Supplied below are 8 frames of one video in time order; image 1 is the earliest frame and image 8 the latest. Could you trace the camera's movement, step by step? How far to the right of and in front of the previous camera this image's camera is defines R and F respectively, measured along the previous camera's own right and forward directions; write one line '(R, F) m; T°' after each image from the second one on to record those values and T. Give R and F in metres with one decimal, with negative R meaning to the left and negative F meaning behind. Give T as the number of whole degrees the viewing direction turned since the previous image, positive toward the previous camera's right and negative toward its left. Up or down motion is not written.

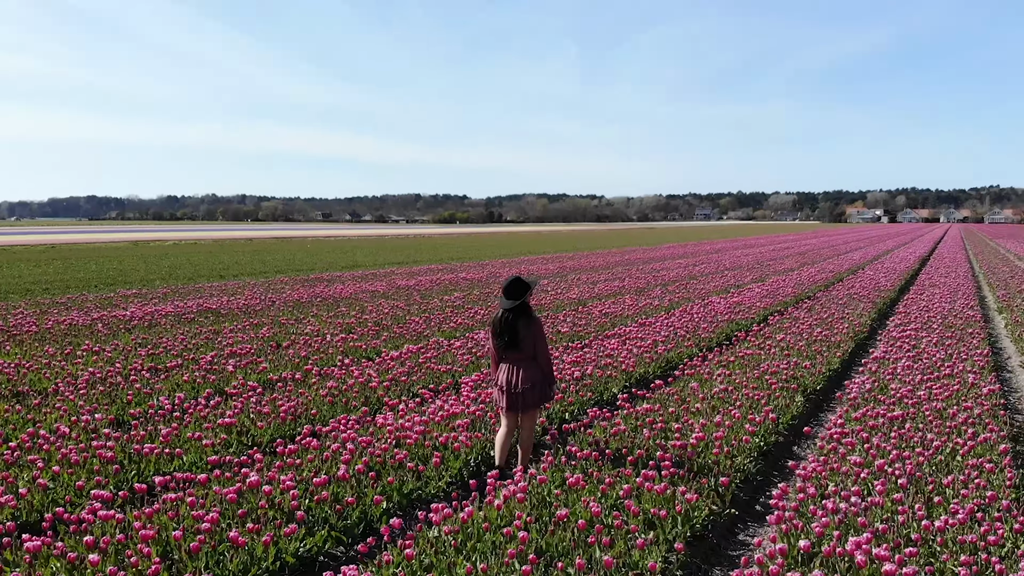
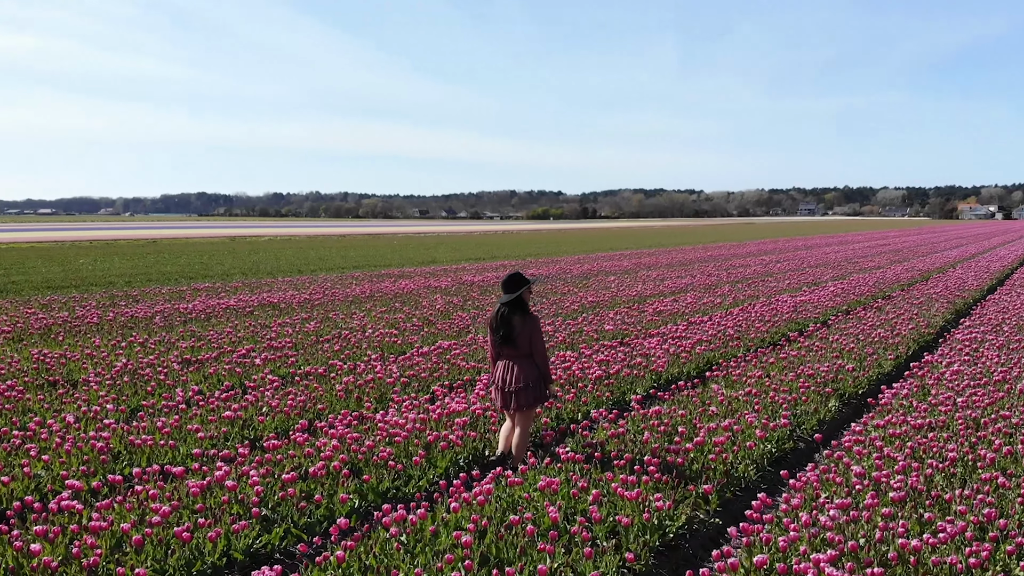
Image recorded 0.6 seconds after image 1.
(+0.9, +0.2) m; -6°
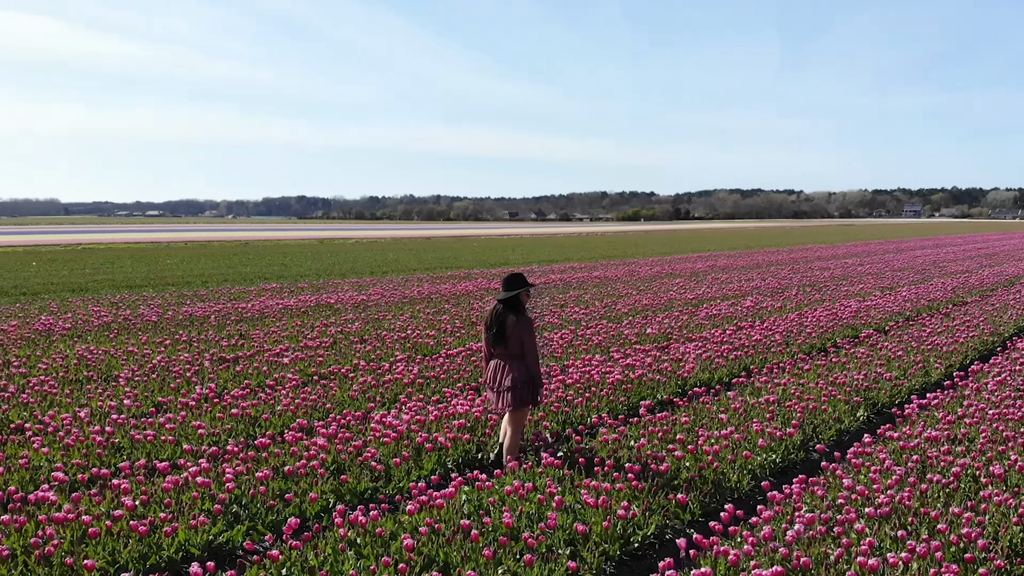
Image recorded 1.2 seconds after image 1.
(+0.8, +0.1) m; -6°
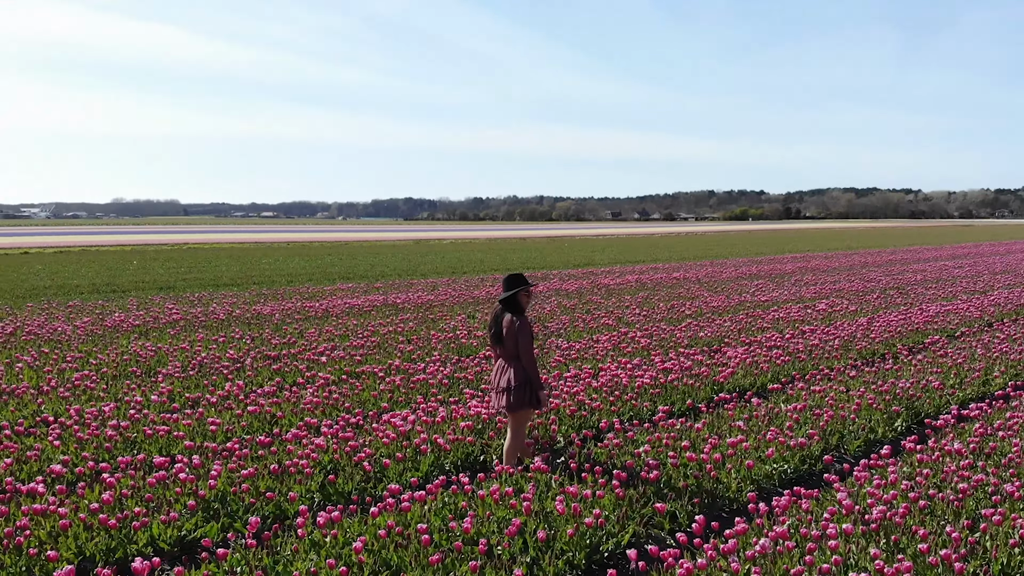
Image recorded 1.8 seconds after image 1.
(+0.9, +0.2) m; -7°
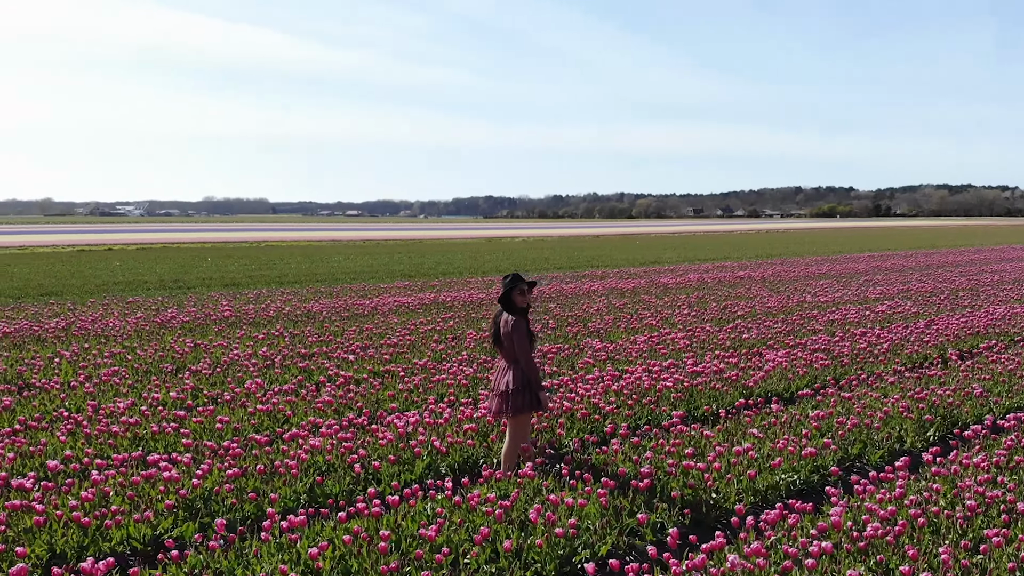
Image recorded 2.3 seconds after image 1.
(+0.7, +0.2) m; -5°
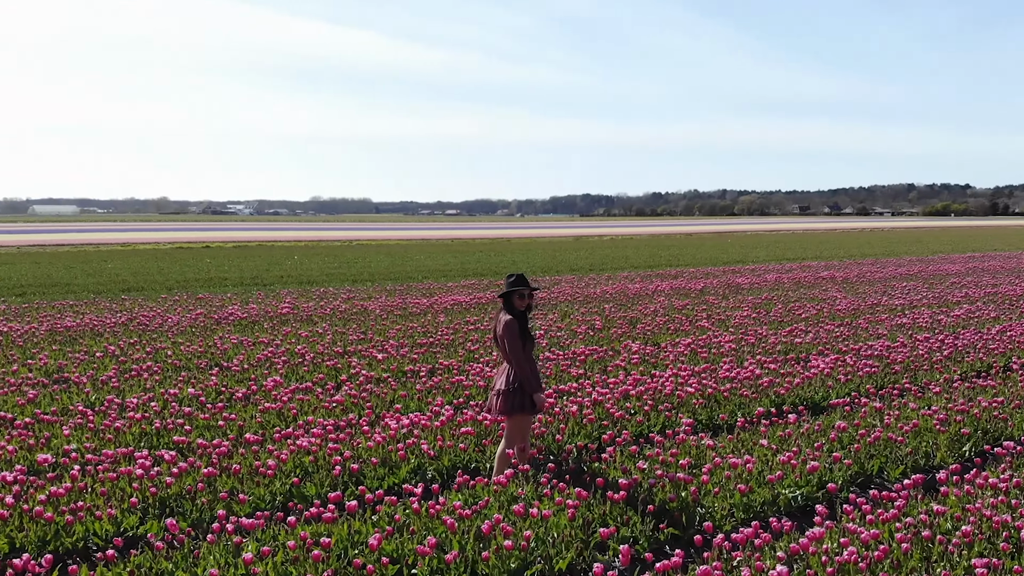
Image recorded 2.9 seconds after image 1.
(+0.8, +0.3) m; -6°
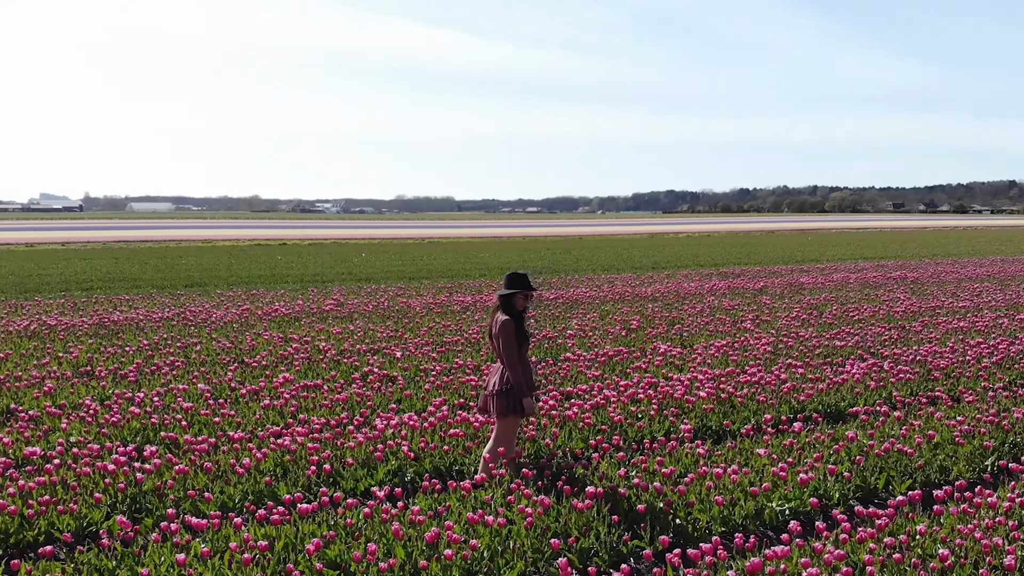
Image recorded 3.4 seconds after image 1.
(+0.7, +0.3) m; -5°
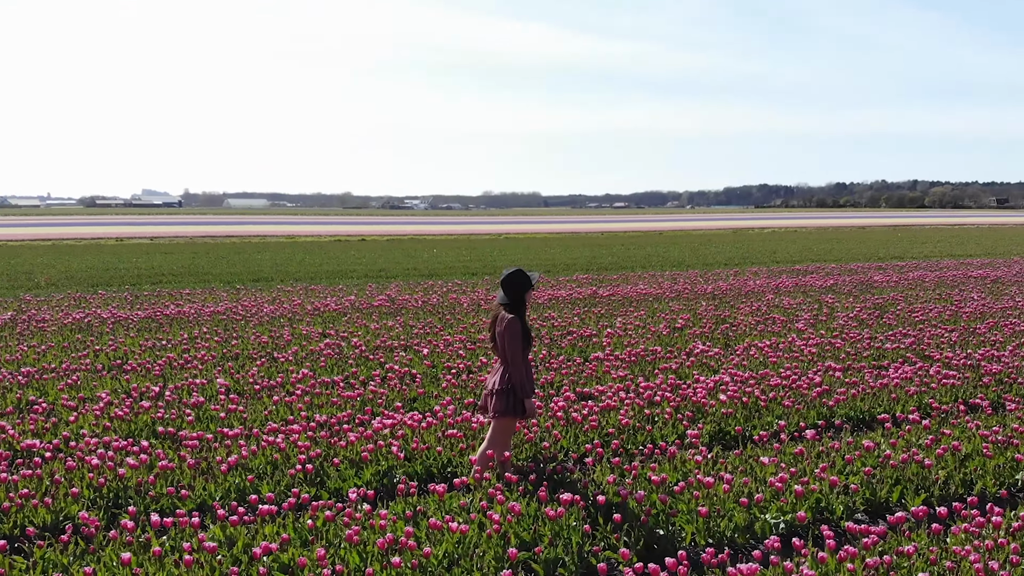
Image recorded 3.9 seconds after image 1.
(+0.7, +0.3) m; -6°
